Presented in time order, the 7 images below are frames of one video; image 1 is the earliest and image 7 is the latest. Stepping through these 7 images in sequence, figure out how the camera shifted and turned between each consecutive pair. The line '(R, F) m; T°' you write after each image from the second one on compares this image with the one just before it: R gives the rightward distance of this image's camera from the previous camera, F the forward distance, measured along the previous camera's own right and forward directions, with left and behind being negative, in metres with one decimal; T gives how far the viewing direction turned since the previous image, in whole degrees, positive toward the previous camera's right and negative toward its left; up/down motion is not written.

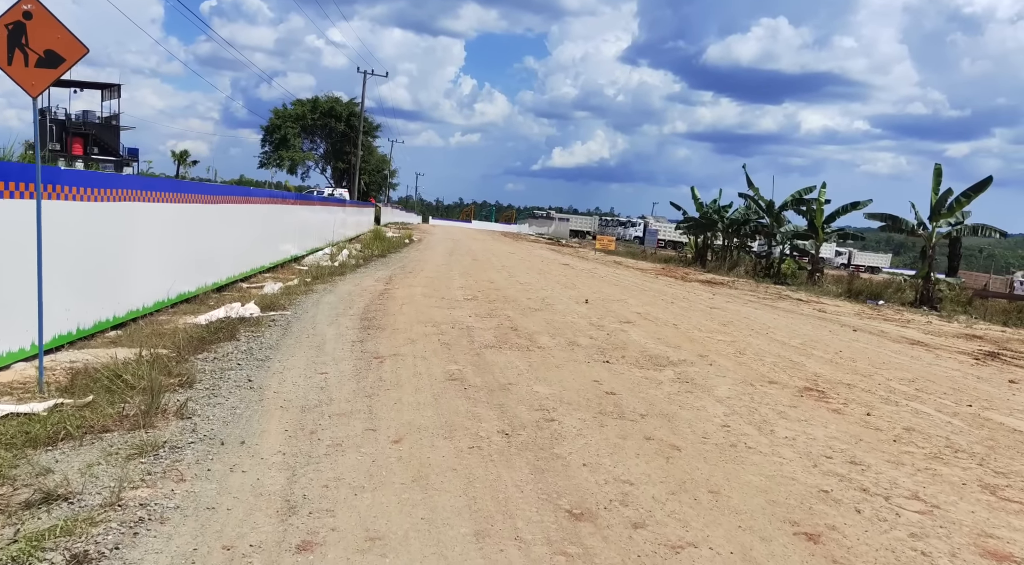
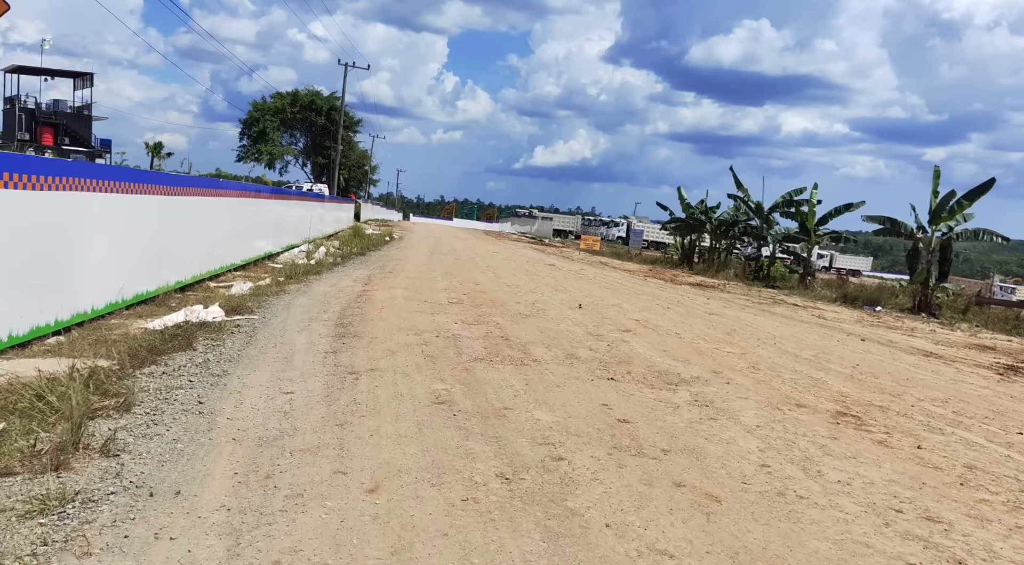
(-0.1, +1.0) m; +1°
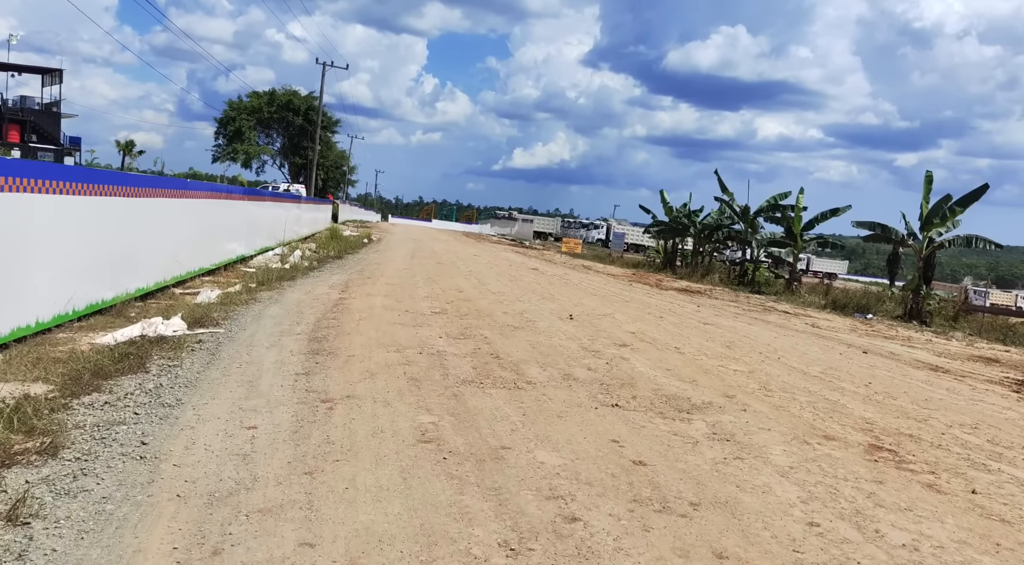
(-0.1, +0.8) m; +1°
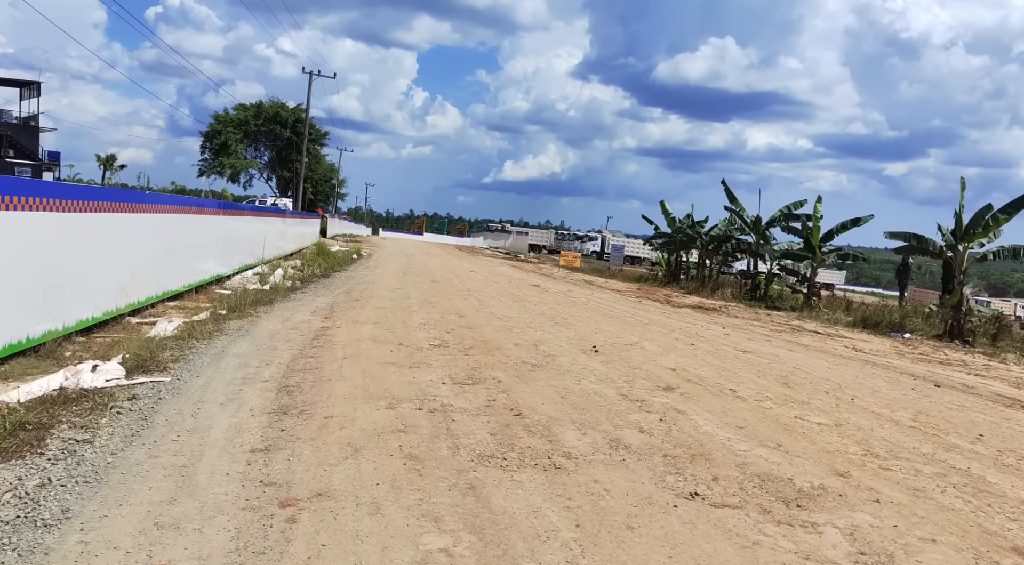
(-0.3, +2.0) m; +1°
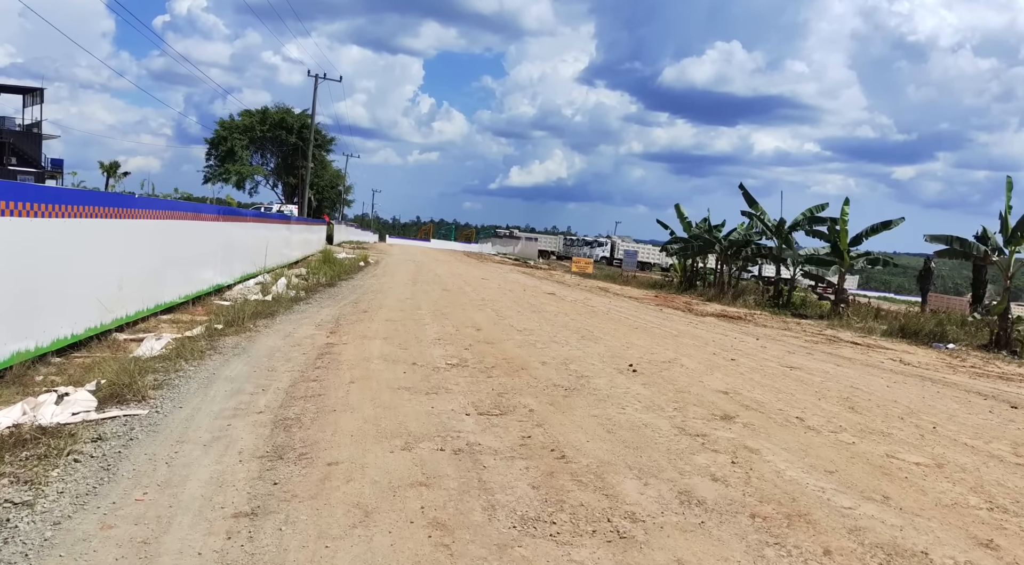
(-0.2, +1.2) m; 0°
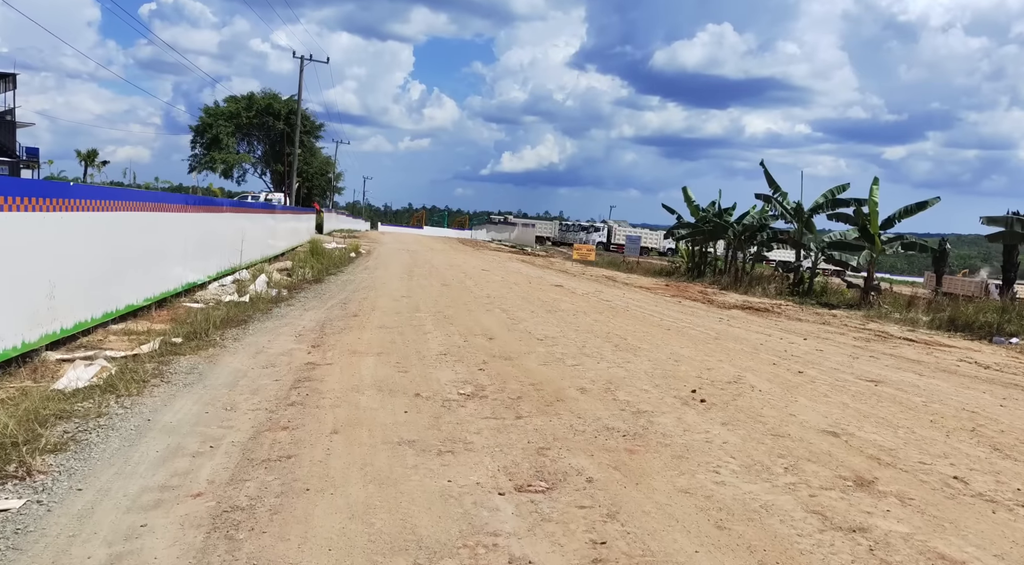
(-0.3, +2.2) m; 0°
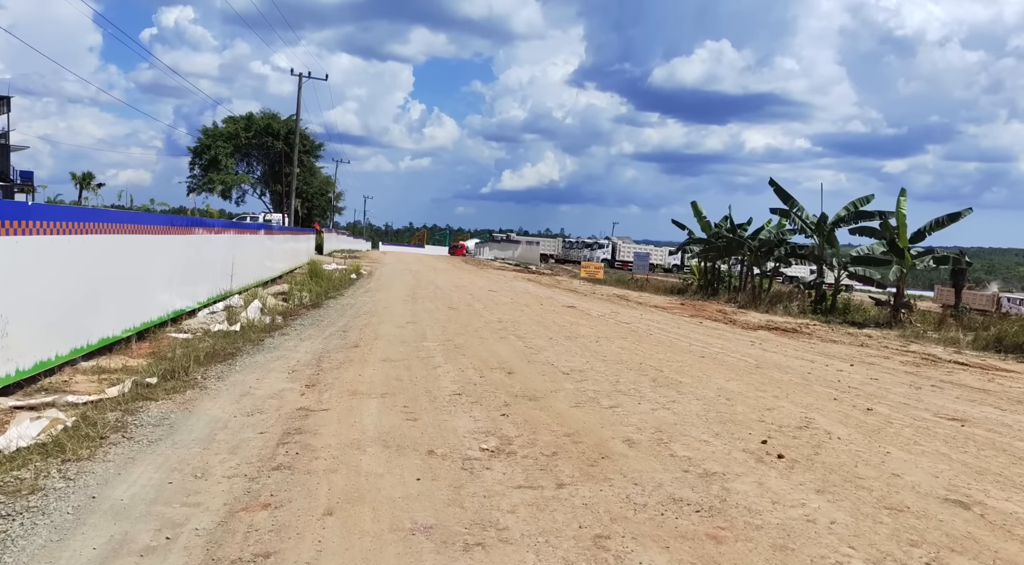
(-0.2, +1.3) m; 0°
